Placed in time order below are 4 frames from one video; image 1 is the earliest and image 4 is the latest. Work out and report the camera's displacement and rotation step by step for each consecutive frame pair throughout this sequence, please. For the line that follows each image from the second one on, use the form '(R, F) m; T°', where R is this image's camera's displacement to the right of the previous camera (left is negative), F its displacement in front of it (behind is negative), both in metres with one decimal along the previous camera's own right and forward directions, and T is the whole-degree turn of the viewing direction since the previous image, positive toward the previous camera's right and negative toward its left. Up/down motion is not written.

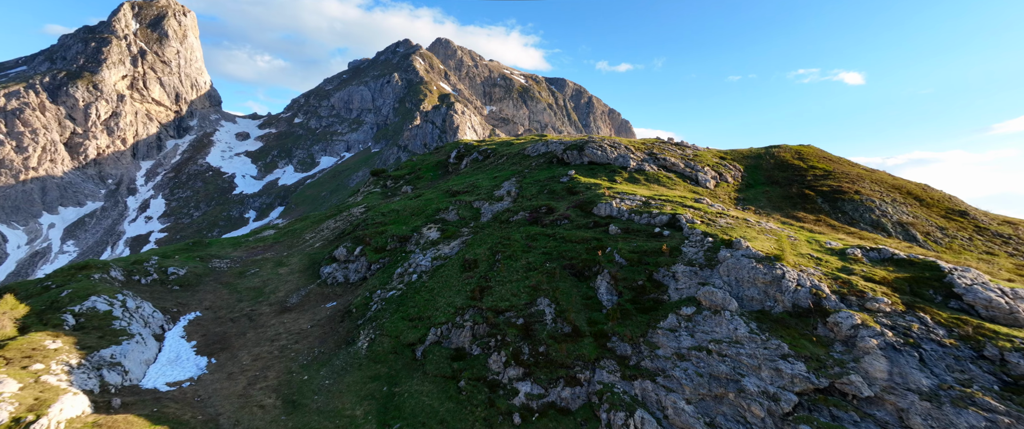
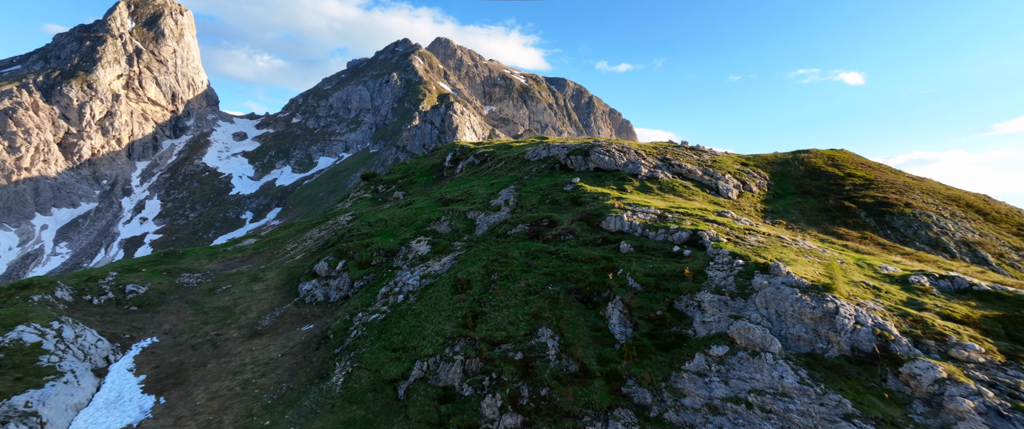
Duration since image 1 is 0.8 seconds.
(+0.3, +7.9) m; 0°
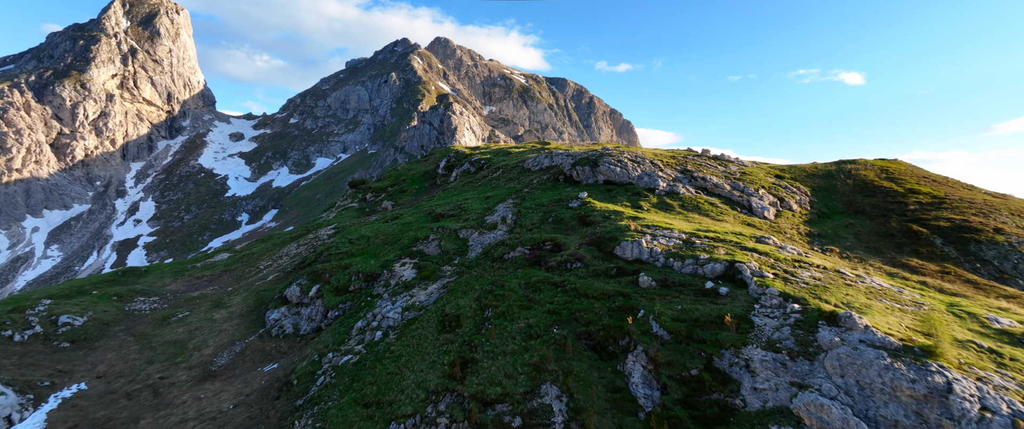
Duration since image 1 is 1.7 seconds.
(+0.3, +9.6) m; 0°
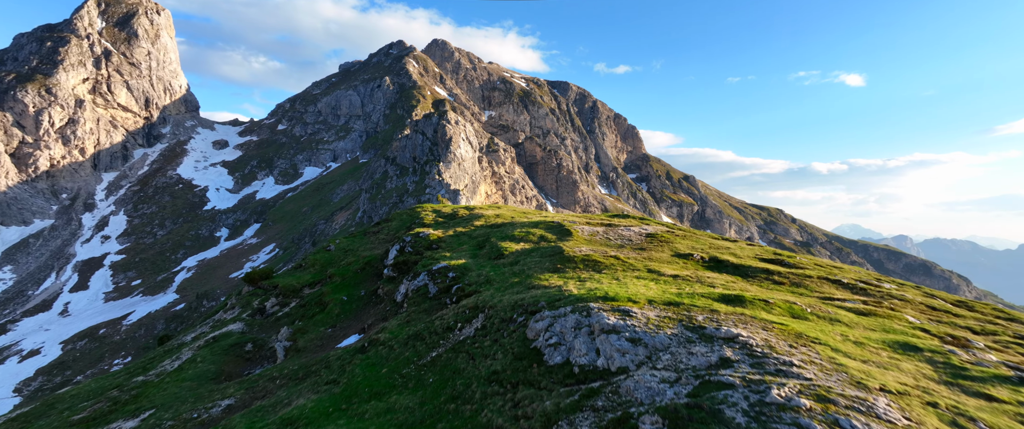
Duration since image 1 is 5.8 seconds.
(+0.9, +49.1) m; 0°
